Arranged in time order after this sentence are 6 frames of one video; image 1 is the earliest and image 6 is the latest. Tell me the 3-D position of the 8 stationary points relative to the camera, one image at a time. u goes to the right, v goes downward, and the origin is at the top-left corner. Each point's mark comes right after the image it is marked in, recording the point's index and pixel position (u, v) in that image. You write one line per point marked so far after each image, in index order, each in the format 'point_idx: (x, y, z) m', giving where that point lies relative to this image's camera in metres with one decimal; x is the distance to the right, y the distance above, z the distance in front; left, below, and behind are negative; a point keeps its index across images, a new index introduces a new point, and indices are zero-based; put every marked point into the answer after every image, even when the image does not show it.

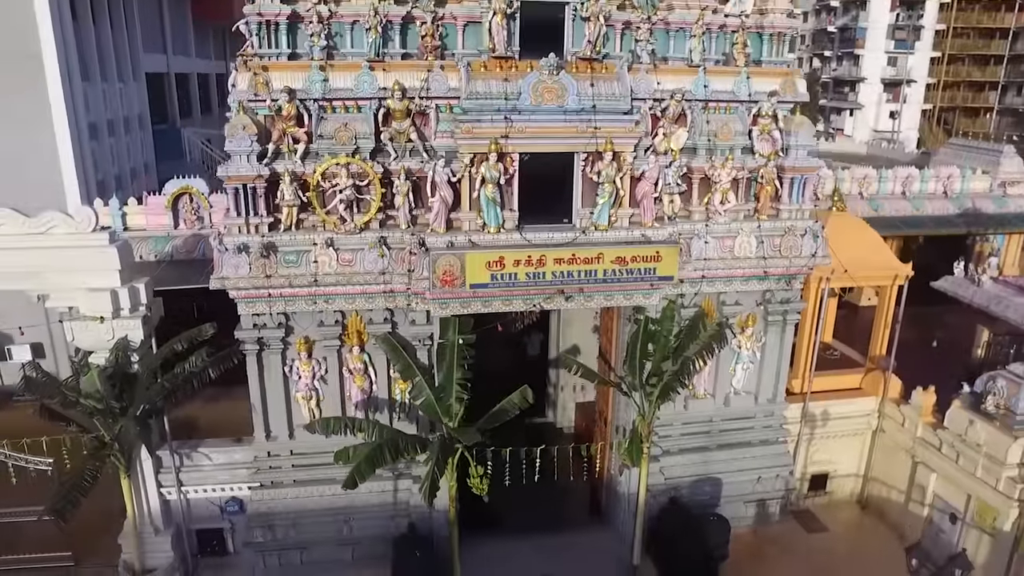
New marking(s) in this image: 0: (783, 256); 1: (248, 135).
0: (+5.1, +0.6, +13.5) m
1: (-4.2, +2.4, +11.4) m
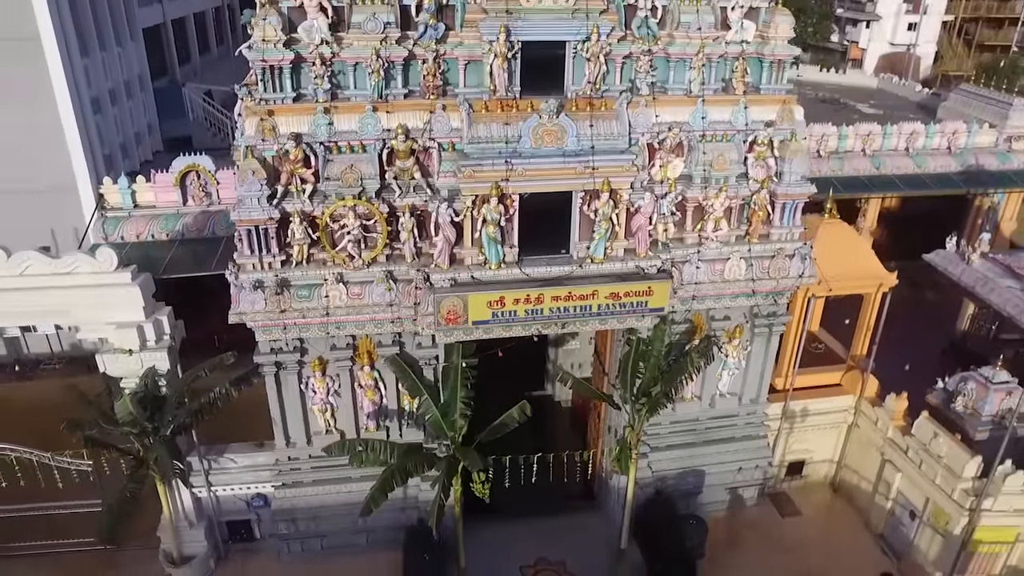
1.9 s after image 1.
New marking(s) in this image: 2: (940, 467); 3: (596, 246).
0: (+5.1, +0.2, +14.2) m
1: (-4.2, +1.8, +11.8) m
2: (+8.3, -3.5, +13.9) m
3: (+1.5, +0.7, +13.0) m
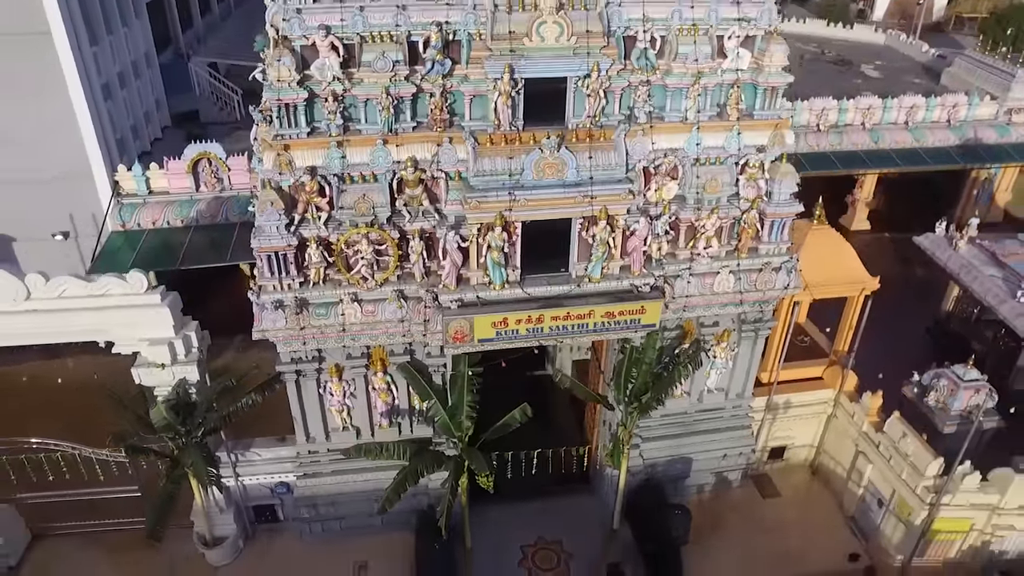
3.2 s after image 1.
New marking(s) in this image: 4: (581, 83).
0: (+5.2, 0.0, +15.1) m
1: (-4.1, +1.4, +12.6) m
2: (+8.4, -3.7, +15.1) m
3: (+1.6, +0.4, +13.8) m
4: (+1.2, +3.6, +12.7) m
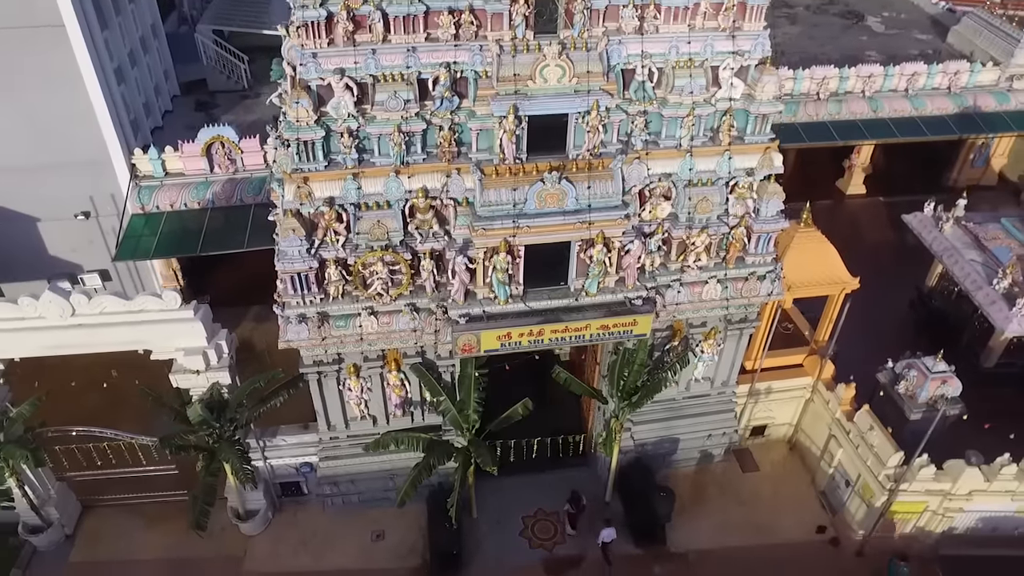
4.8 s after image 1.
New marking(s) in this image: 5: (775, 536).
0: (+5.3, -0.2, +16.2) m
1: (-4.1, +0.9, +13.6) m
2: (+8.4, -3.9, +16.7) m
3: (+1.6, +0.1, +14.9) m
4: (+1.3, +3.2, +13.5) m
5: (+6.7, -6.3, +18.1) m
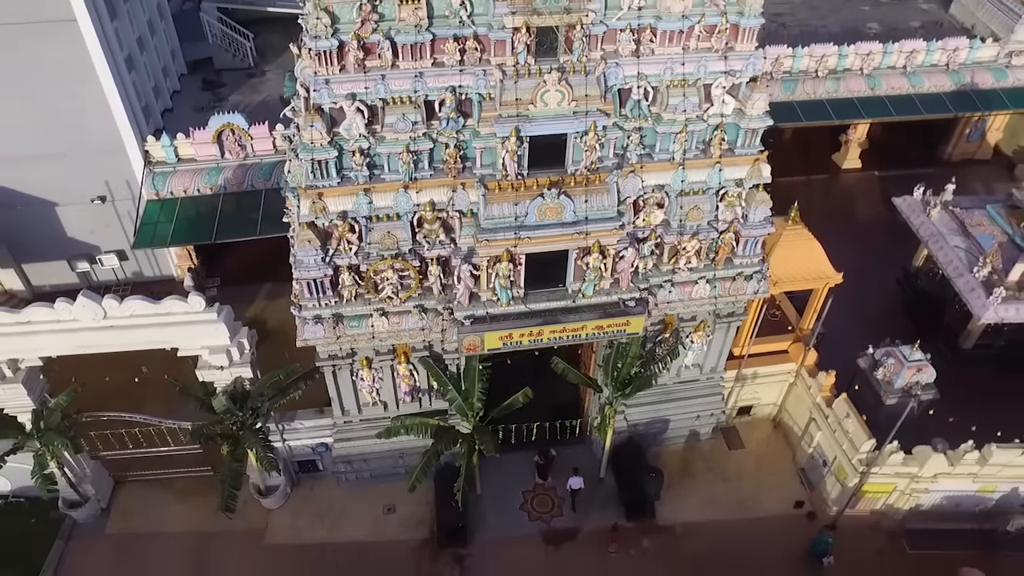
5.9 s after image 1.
0: (+5.3, -0.2, +17.2) m
1: (-4.0, +0.8, +14.6) m
2: (+8.4, -3.8, +18.0) m
3: (+1.7, 0.0, +15.9) m
4: (+1.3, +3.0, +14.2) m
5: (+6.7, -6.1, +19.5) m
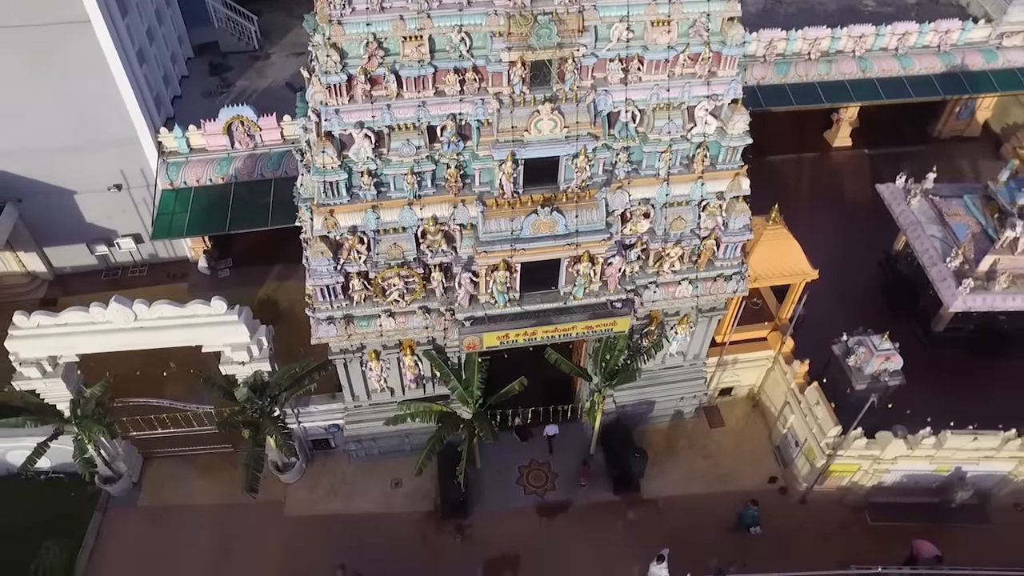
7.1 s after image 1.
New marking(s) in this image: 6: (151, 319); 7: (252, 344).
0: (+5.2, -0.1, +18.6) m
1: (-4.1, +0.6, +15.8) m
2: (+8.3, -3.7, +19.6) m
3: (+1.6, 0.0, +17.3) m
4: (+1.3, +2.8, +15.4) m
5: (+6.6, -5.9, +21.3) m
6: (-8.4, -0.7, +16.6) m
7: (-6.4, -1.4, +17.4) m
